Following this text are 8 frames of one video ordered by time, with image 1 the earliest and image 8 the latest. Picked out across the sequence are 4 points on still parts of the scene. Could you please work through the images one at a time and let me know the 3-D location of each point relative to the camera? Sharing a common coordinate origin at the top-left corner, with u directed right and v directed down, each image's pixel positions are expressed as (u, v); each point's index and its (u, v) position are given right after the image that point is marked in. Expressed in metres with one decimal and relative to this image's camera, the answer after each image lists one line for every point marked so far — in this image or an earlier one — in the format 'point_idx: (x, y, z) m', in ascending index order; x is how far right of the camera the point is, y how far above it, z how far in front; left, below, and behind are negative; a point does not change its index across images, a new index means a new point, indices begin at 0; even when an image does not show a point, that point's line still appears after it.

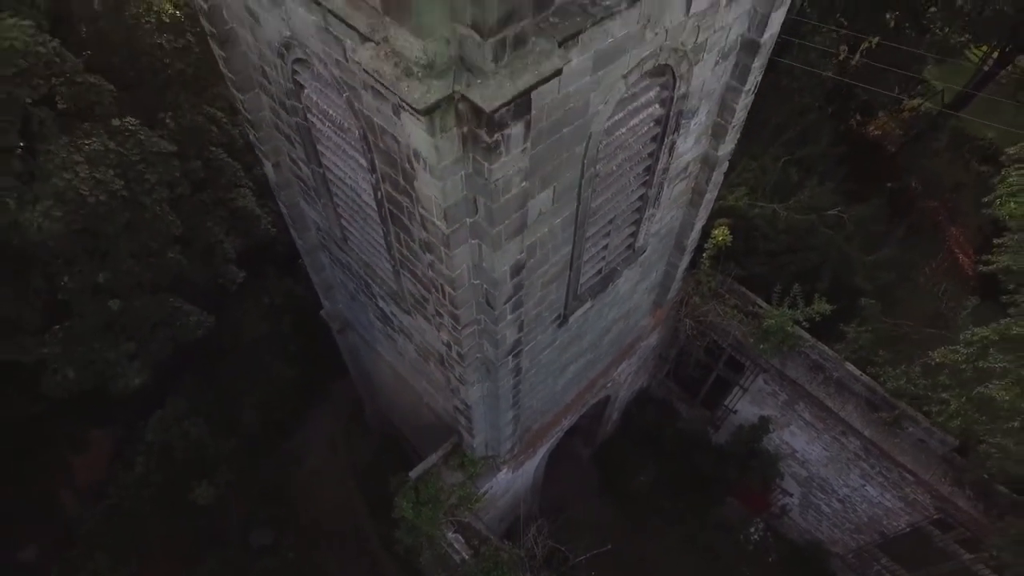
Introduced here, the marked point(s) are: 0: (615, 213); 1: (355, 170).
0: (+5.6, +4.3, +8.2) m
1: (-7.9, +6.0, +7.4) m
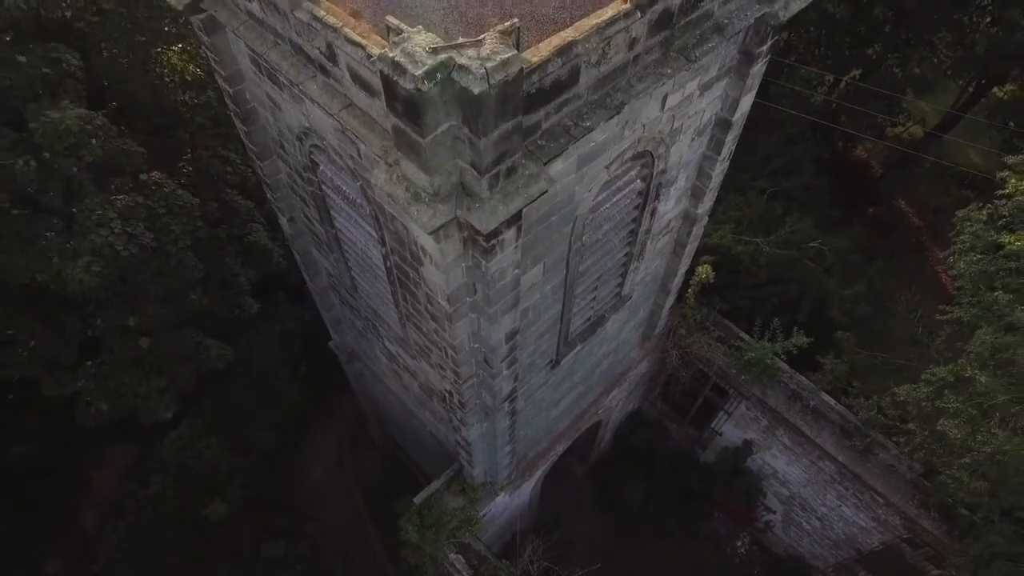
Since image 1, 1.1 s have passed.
0: (+5.4, +1.2, +9.0) m
1: (-8.2, +2.8, +8.2) m
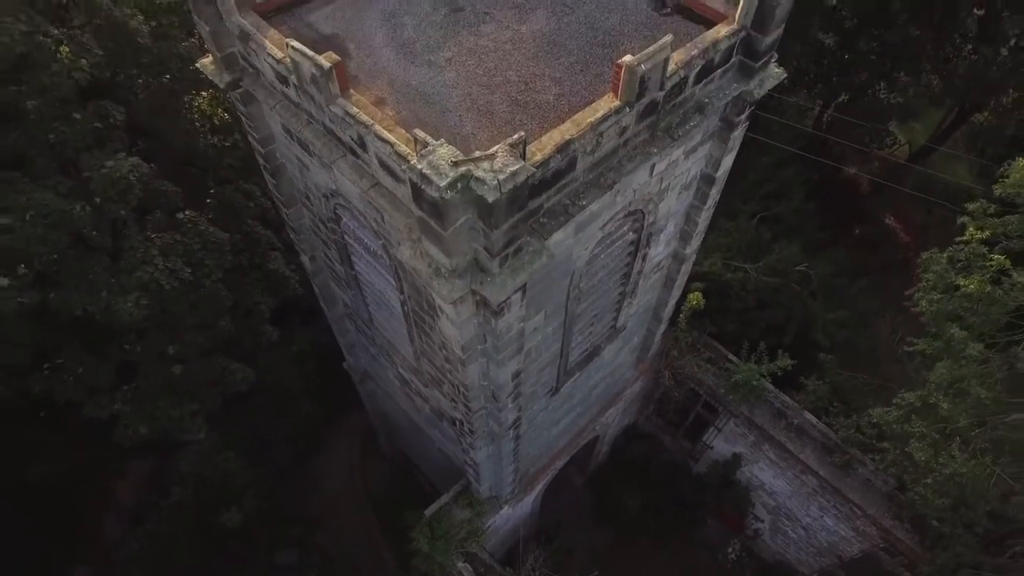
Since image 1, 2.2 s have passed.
0: (+5.7, -1.3, +9.9) m
1: (-7.9, +0.3, +9.1) m
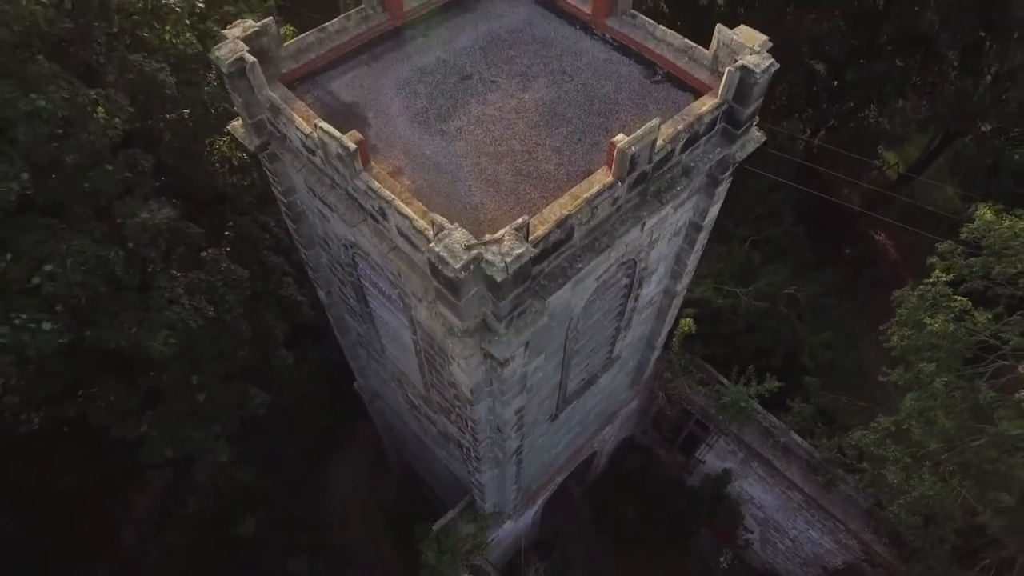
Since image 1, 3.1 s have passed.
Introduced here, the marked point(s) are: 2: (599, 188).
0: (+5.9, -4.0, +10.7) m
1: (-7.7, -2.4, +9.9) m
2: (+4.2, +4.8, +7.2) m
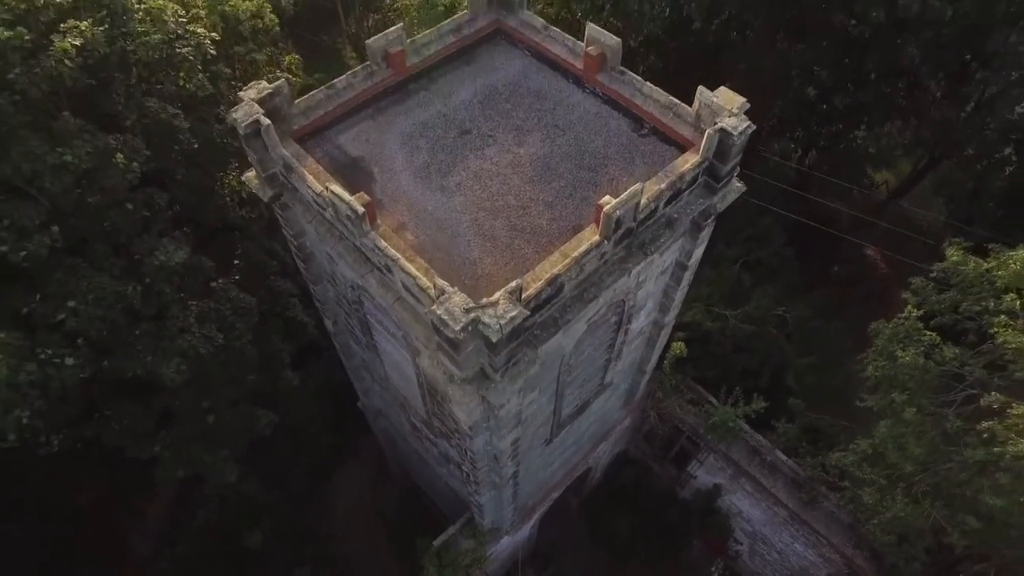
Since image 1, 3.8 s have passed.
0: (+5.6, -6.7, +11.4) m
1: (-7.9, -5.0, +10.6) m
2: (+3.9, +2.2, +7.8) m
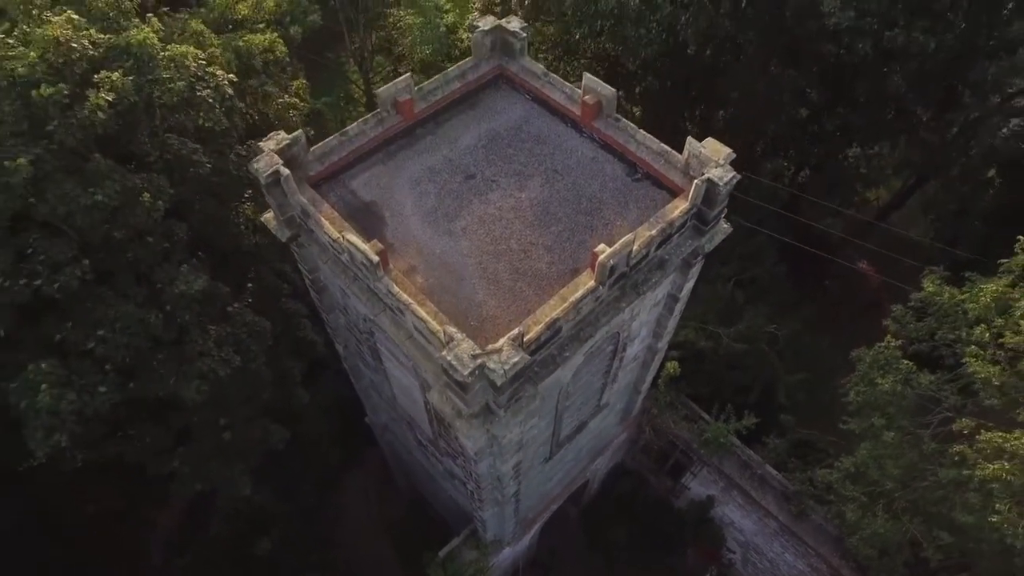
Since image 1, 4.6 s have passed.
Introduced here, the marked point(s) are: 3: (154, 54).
0: (+5.8, -9.1, +12.0) m
1: (-7.8, -7.4, +11.3) m
2: (+4.1, -0.2, +8.5) m
3: (-27.6, +17.9, +11.4) m
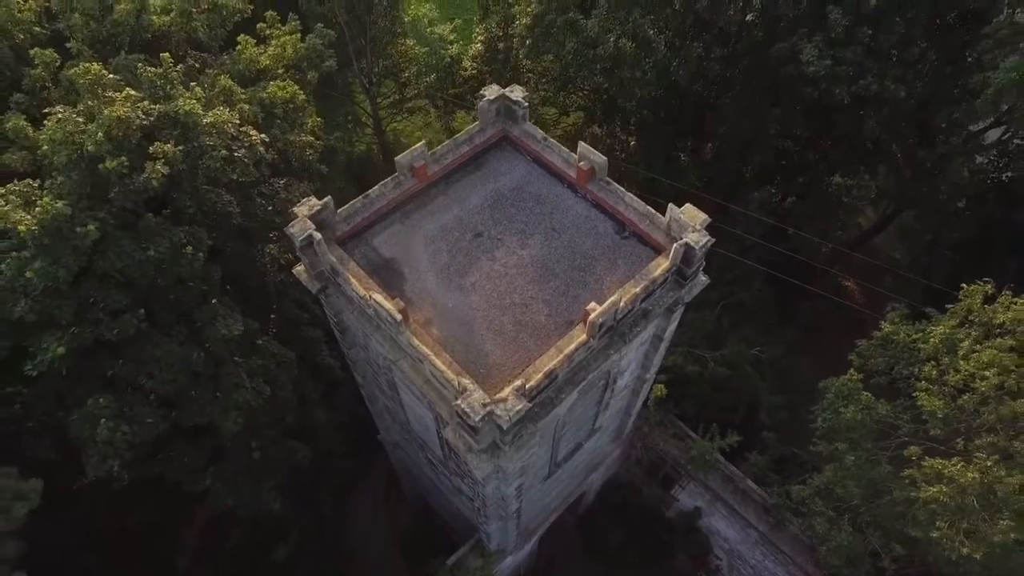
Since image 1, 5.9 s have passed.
0: (+6.0, -12.6, +13.5) m
1: (-7.6, -10.9, +12.7) m
2: (+4.3, -3.7, +9.9) m
3: (-27.4, +14.4, +12.8) m
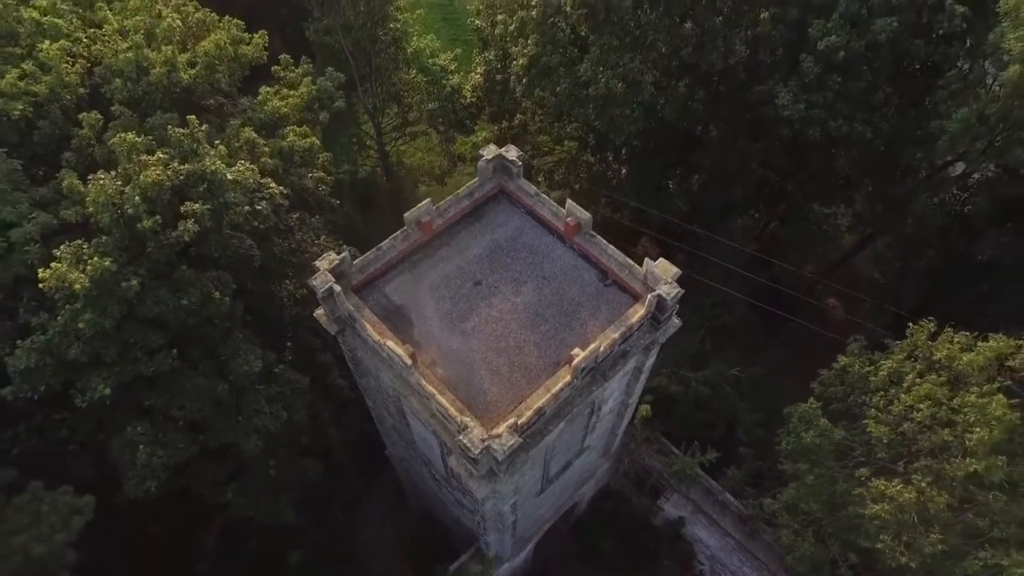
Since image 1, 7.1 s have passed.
0: (+5.6, -16.3, +15.0) m
1: (-8.0, -14.7, +14.2) m
2: (+3.9, -7.5, +11.4) m
3: (-27.8, +10.6, +14.3) m
